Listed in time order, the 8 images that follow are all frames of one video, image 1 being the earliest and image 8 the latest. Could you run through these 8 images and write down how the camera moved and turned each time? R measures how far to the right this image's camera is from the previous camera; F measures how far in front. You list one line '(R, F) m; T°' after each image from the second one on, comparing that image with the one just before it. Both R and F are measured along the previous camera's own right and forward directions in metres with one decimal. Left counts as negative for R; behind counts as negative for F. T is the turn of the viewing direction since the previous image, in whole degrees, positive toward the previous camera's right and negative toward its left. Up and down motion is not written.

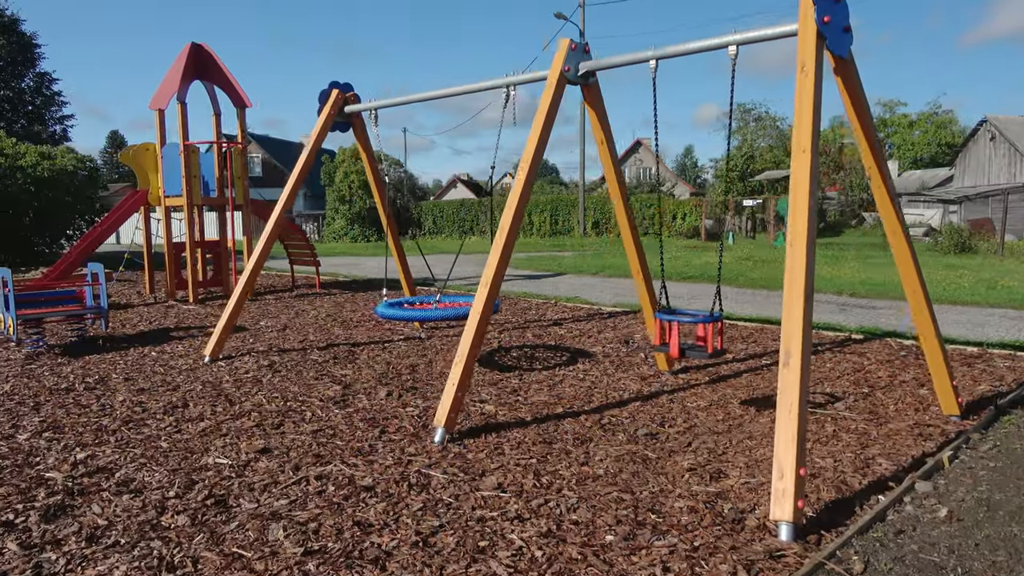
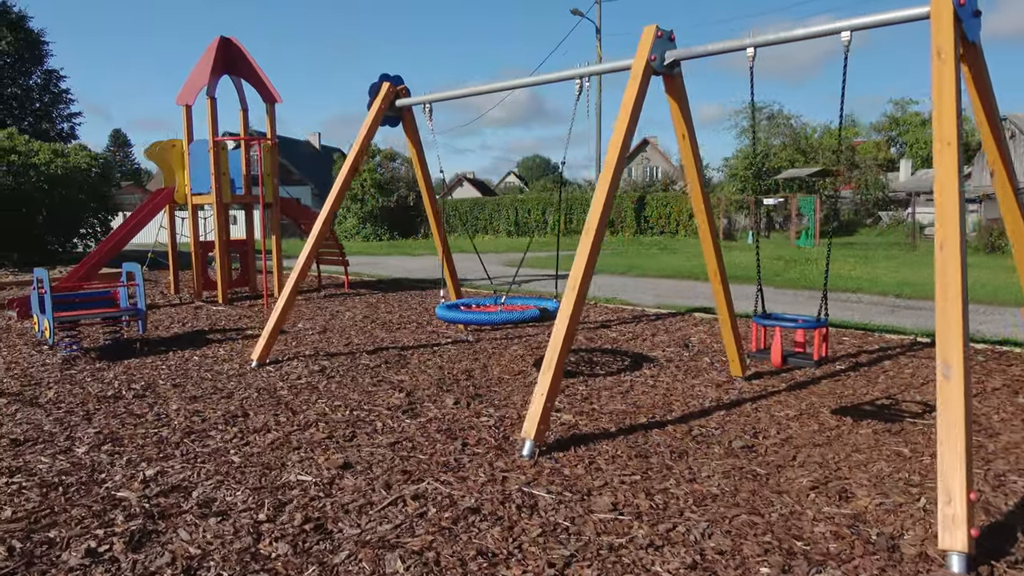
(-0.5, +0.3) m; 0°
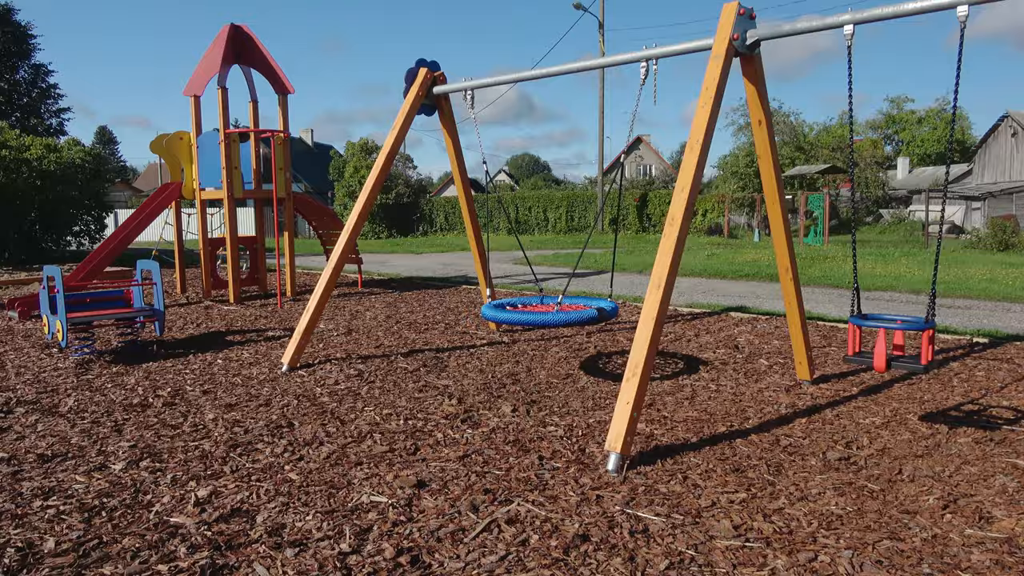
(-0.5, +0.4) m; +1°
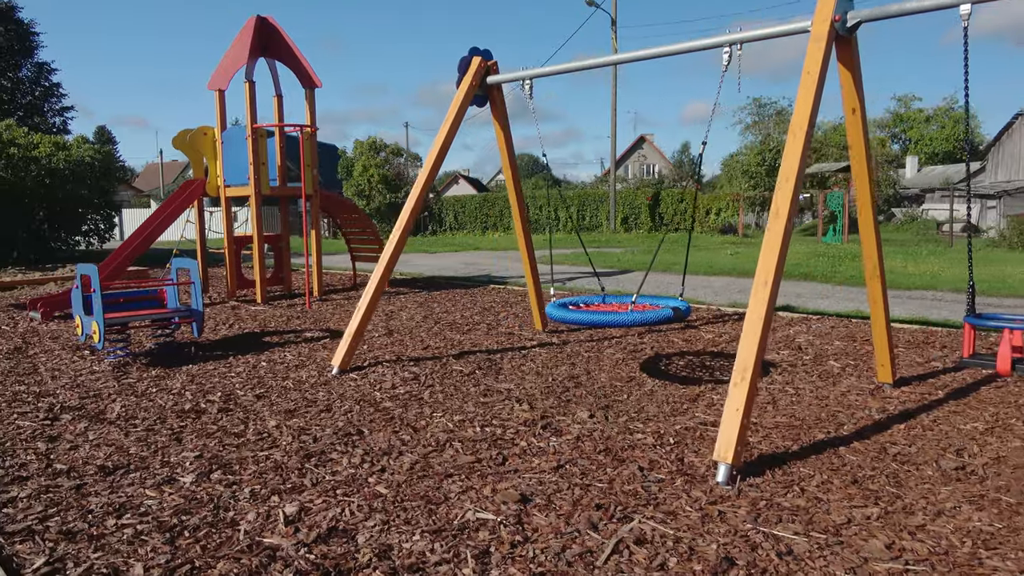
(-0.5, +0.3) m; 0°
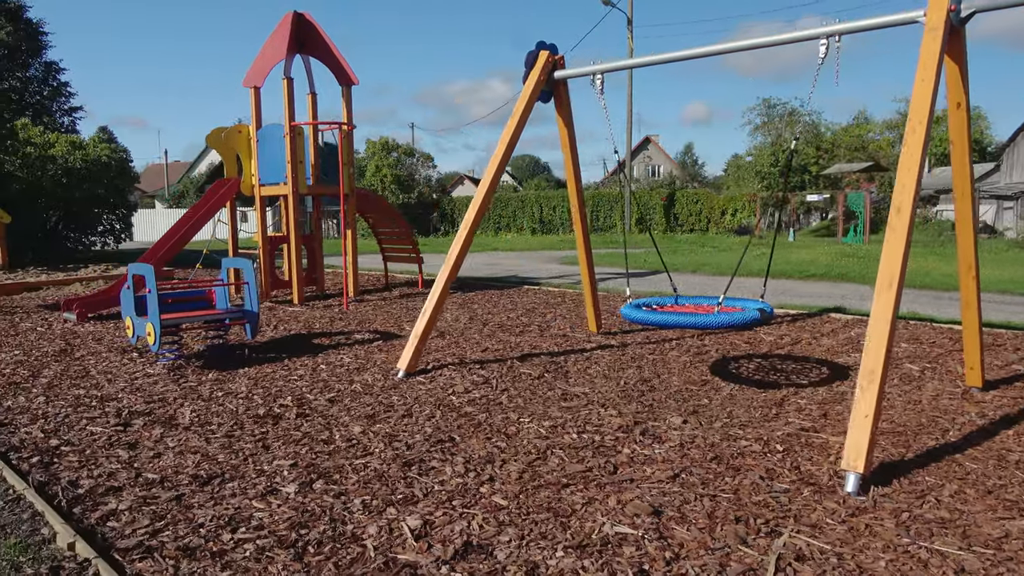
(-0.5, +0.2) m; 0°
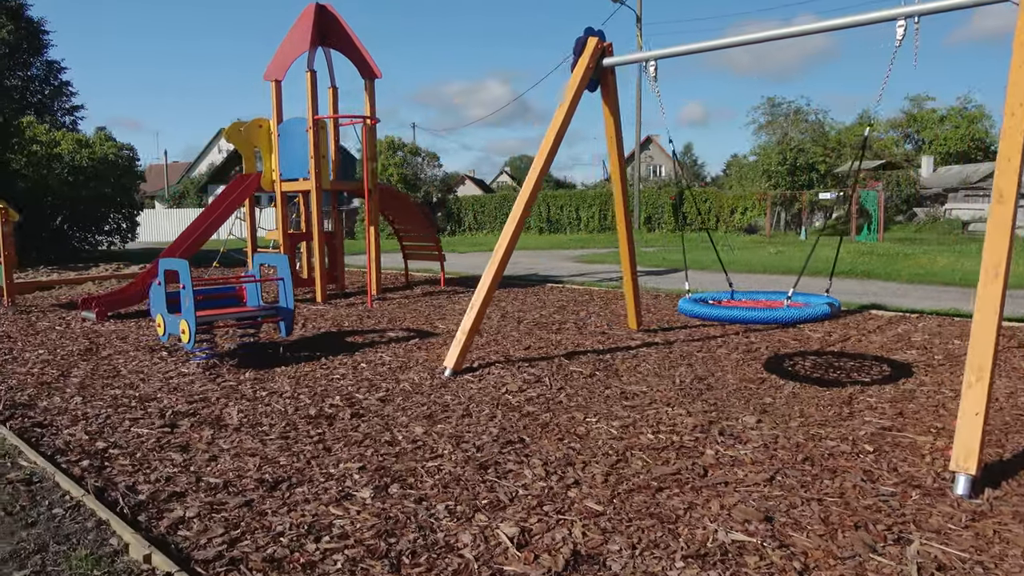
(-0.4, +0.2) m; 0°
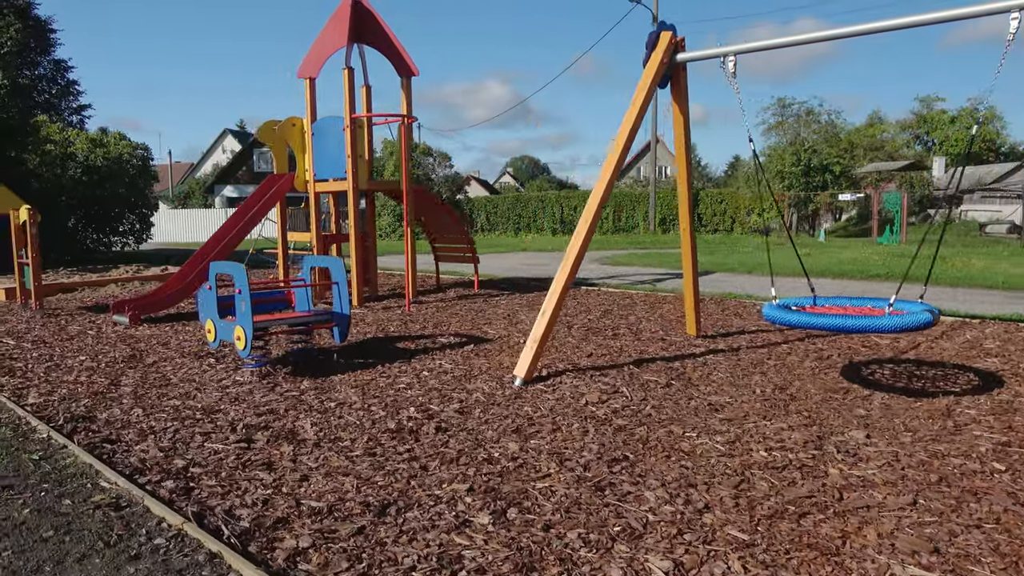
(-0.5, +0.2) m; 0°
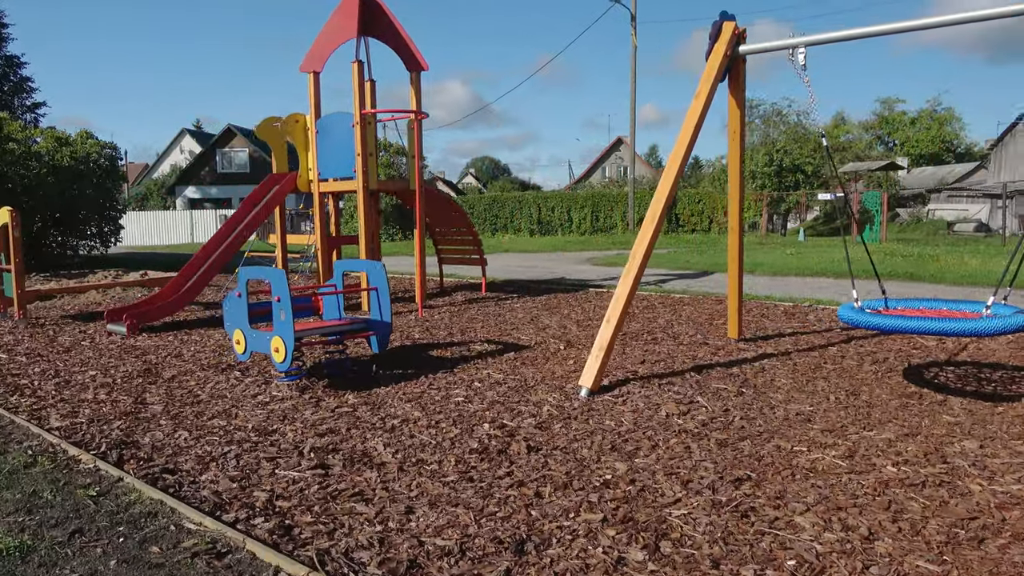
(-0.6, +0.3) m; +3°
